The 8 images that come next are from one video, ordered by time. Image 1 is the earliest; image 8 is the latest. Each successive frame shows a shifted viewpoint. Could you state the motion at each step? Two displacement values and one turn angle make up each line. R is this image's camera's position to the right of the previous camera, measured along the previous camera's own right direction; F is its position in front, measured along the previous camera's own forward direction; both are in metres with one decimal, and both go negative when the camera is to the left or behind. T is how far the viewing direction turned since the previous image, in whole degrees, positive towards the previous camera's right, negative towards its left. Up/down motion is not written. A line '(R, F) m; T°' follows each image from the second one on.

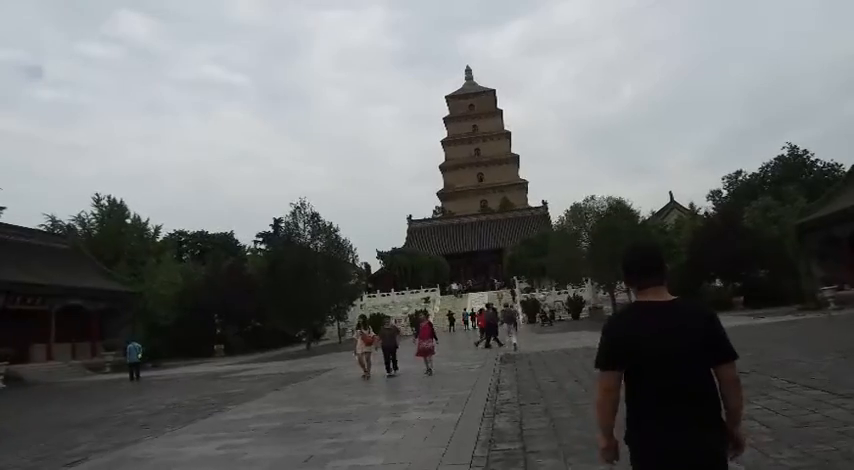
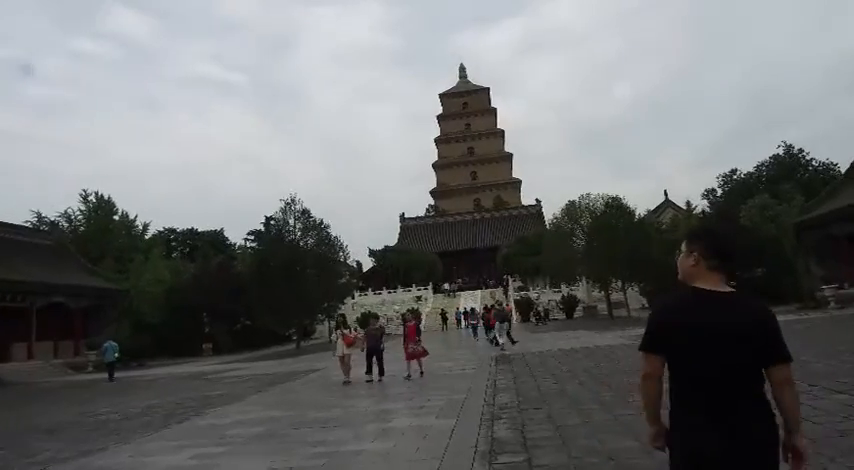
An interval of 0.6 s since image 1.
(0.0, +0.6) m; +1°
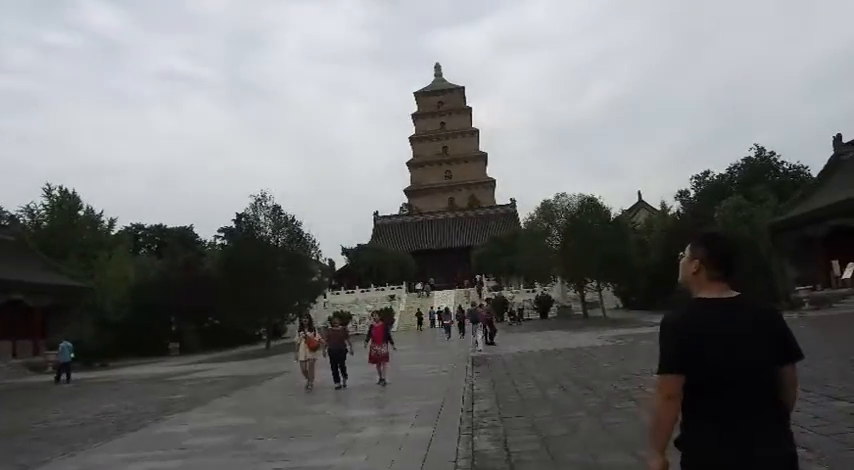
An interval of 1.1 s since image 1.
(0.0, +0.5) m; +2°
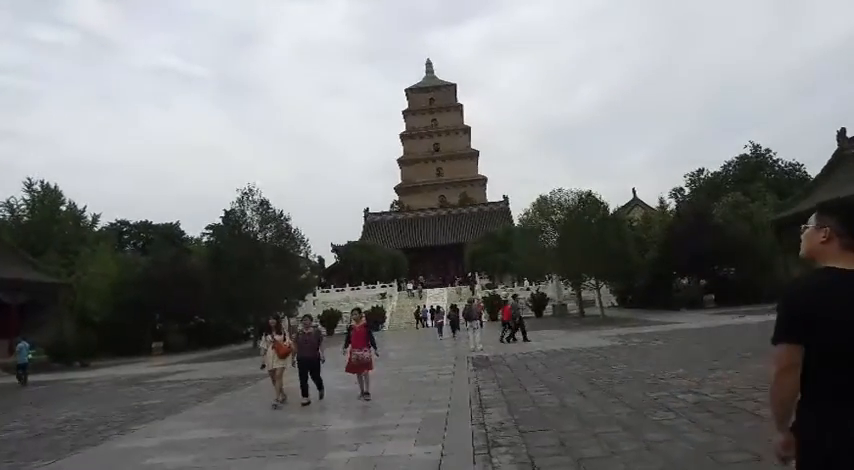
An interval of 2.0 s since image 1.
(-0.1, +1.0) m; +1°
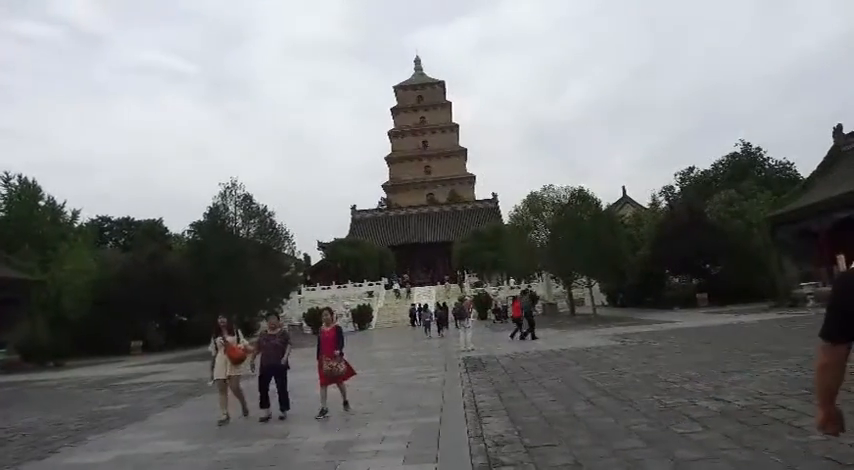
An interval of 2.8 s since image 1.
(0.0, +0.8) m; +1°
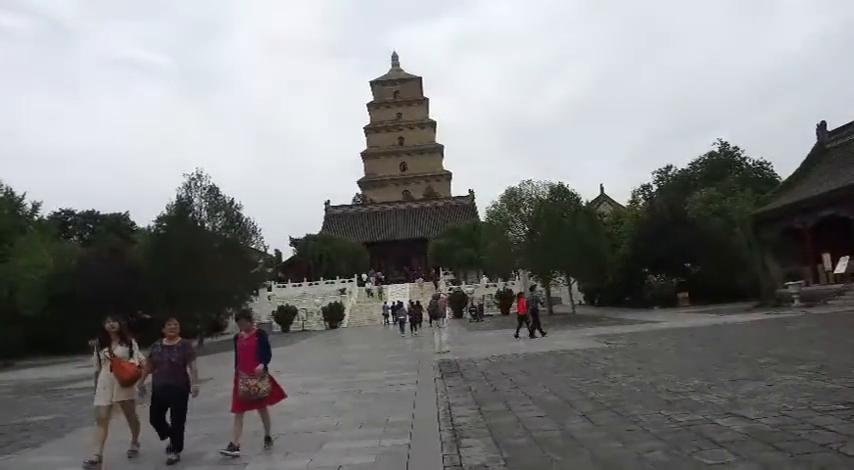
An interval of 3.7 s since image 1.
(+0.1, +1.1) m; +2°
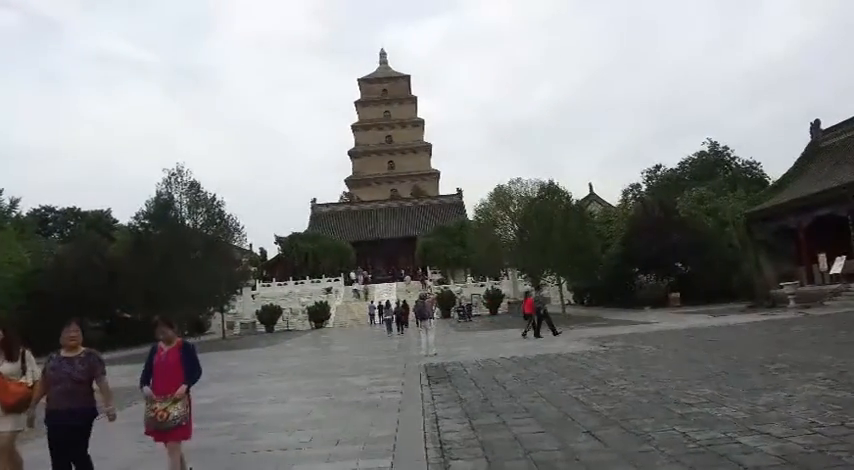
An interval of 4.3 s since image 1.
(0.0, +0.7) m; +1°
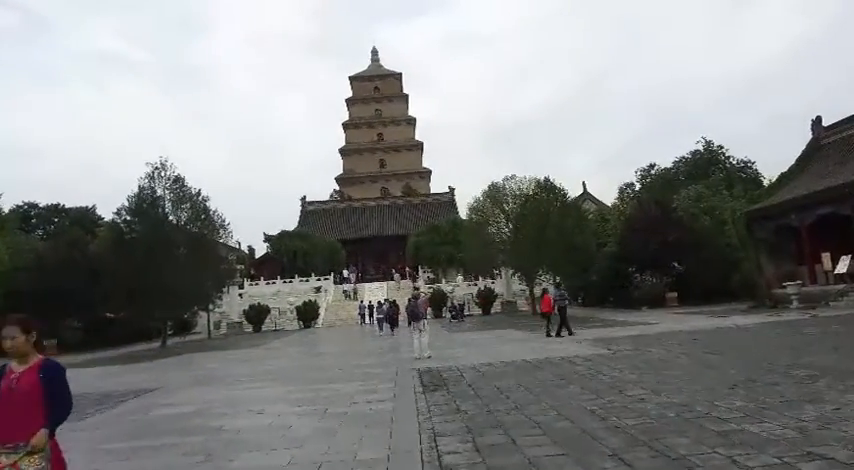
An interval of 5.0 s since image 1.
(0.0, +0.8) m; +1°
